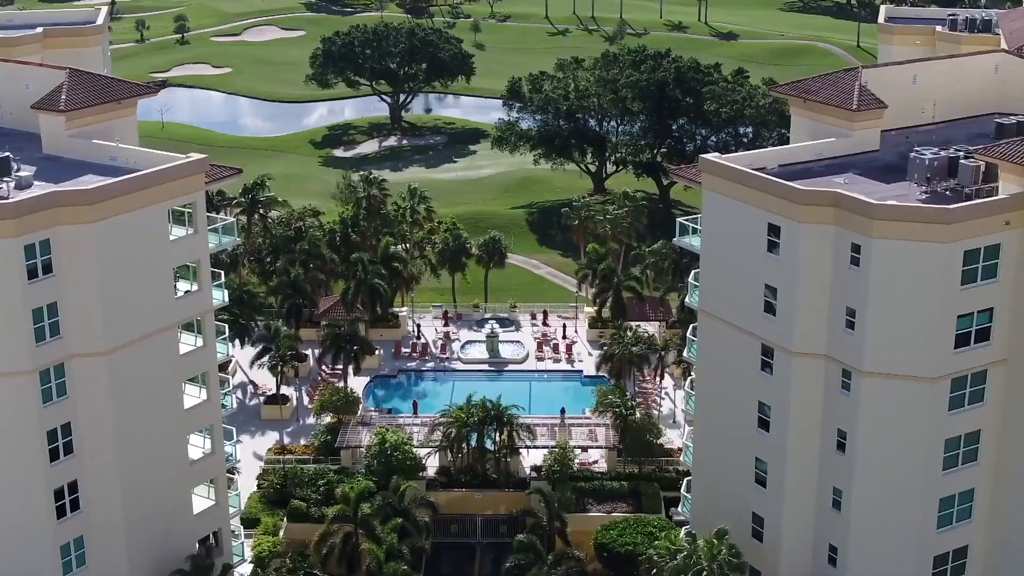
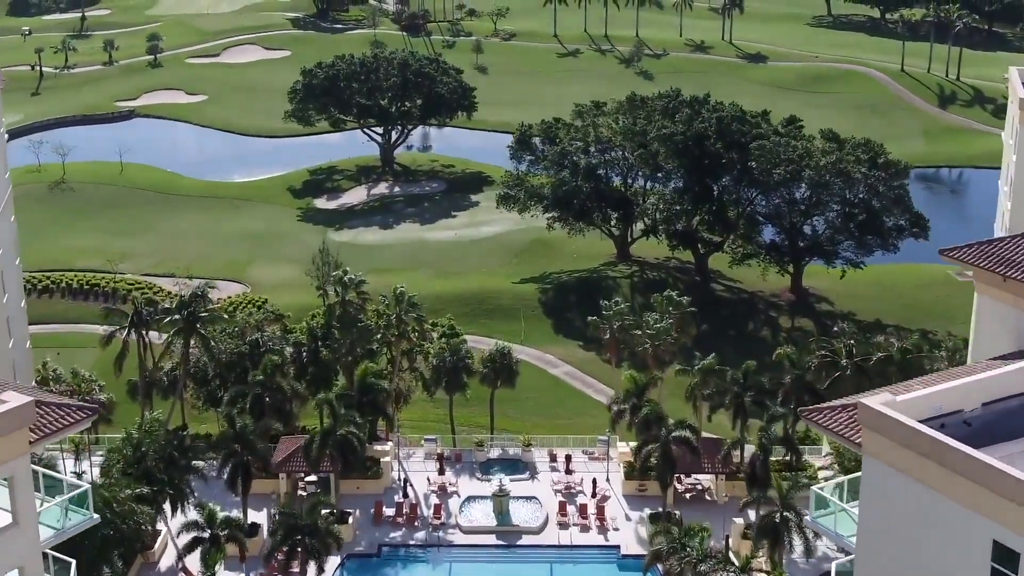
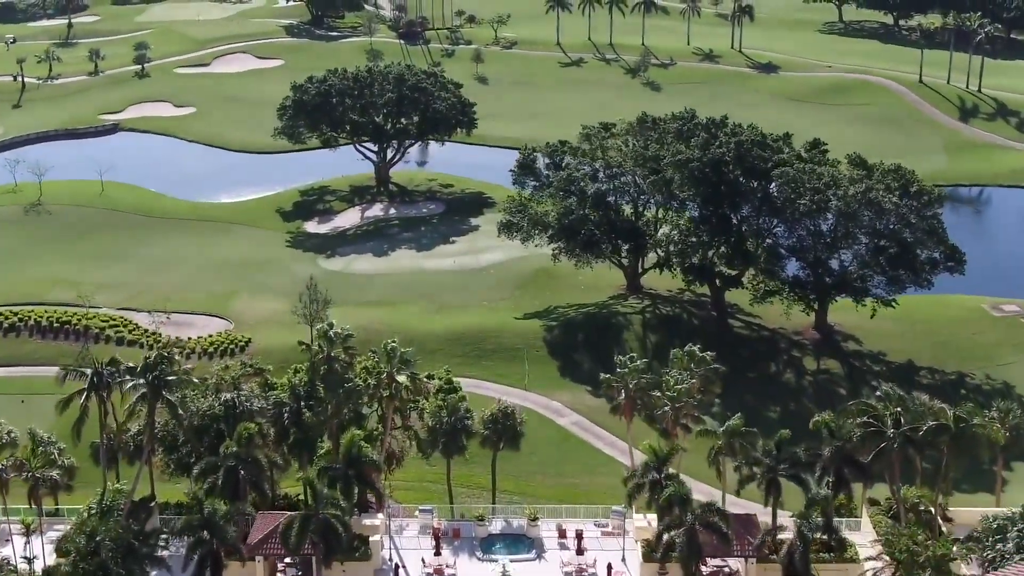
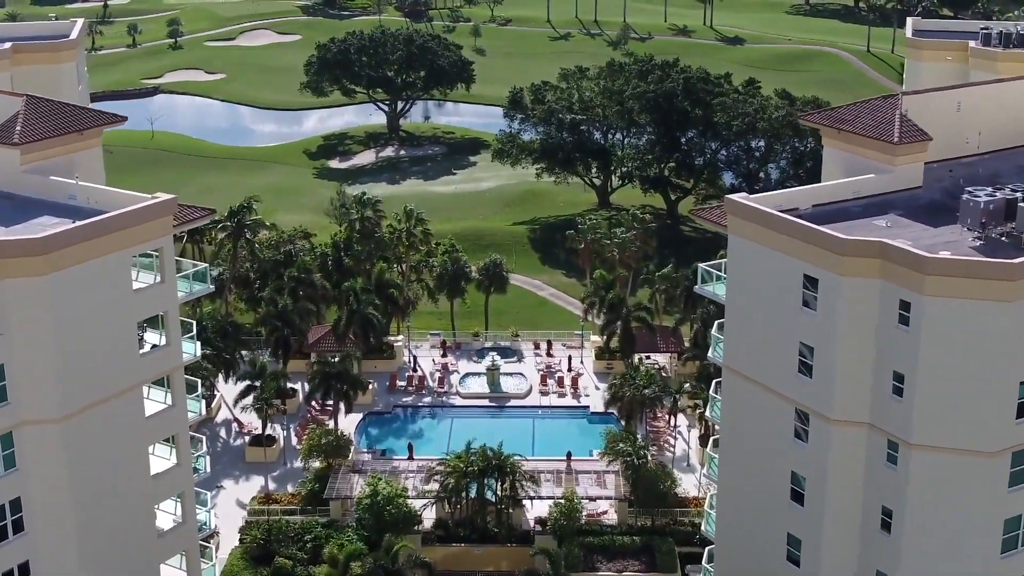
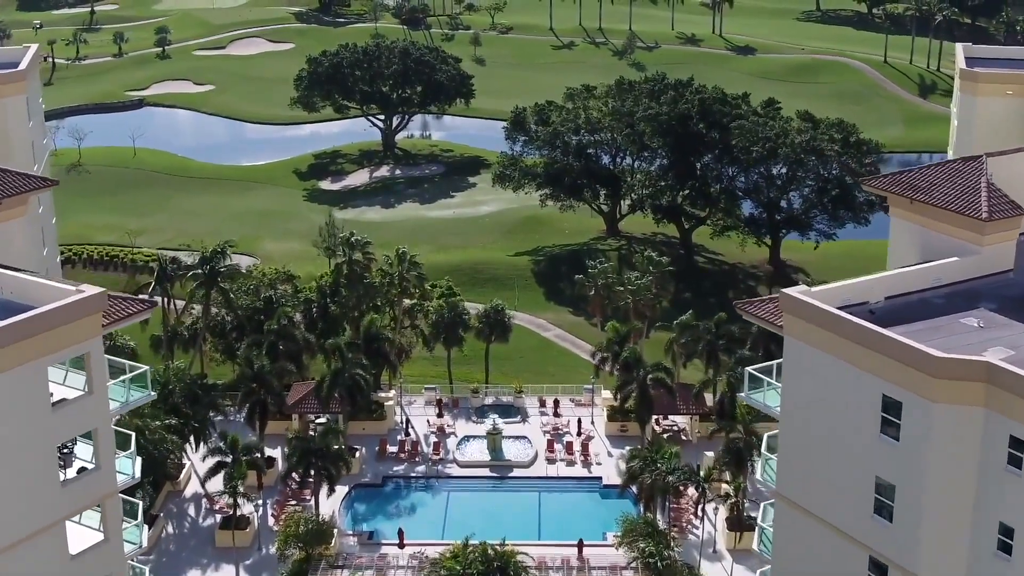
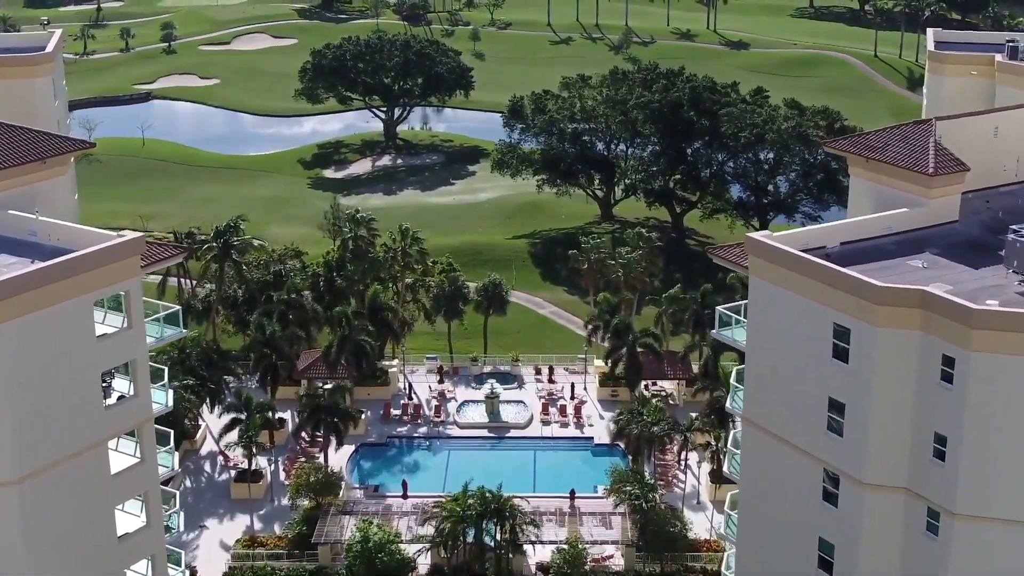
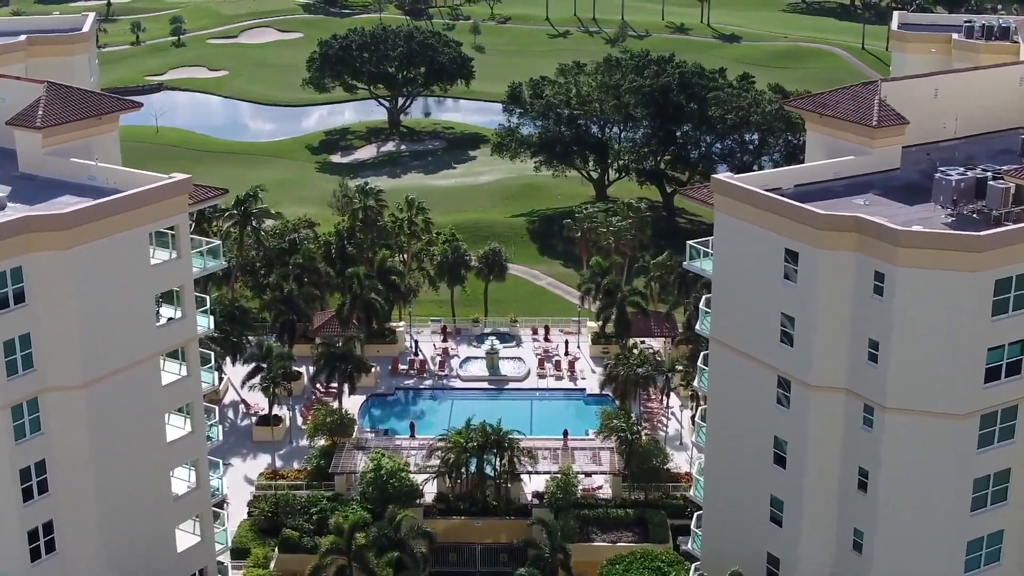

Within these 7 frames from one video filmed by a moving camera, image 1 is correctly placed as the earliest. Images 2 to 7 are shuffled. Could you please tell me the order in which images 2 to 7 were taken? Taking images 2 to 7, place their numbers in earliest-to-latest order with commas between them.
7, 4, 6, 5, 2, 3
